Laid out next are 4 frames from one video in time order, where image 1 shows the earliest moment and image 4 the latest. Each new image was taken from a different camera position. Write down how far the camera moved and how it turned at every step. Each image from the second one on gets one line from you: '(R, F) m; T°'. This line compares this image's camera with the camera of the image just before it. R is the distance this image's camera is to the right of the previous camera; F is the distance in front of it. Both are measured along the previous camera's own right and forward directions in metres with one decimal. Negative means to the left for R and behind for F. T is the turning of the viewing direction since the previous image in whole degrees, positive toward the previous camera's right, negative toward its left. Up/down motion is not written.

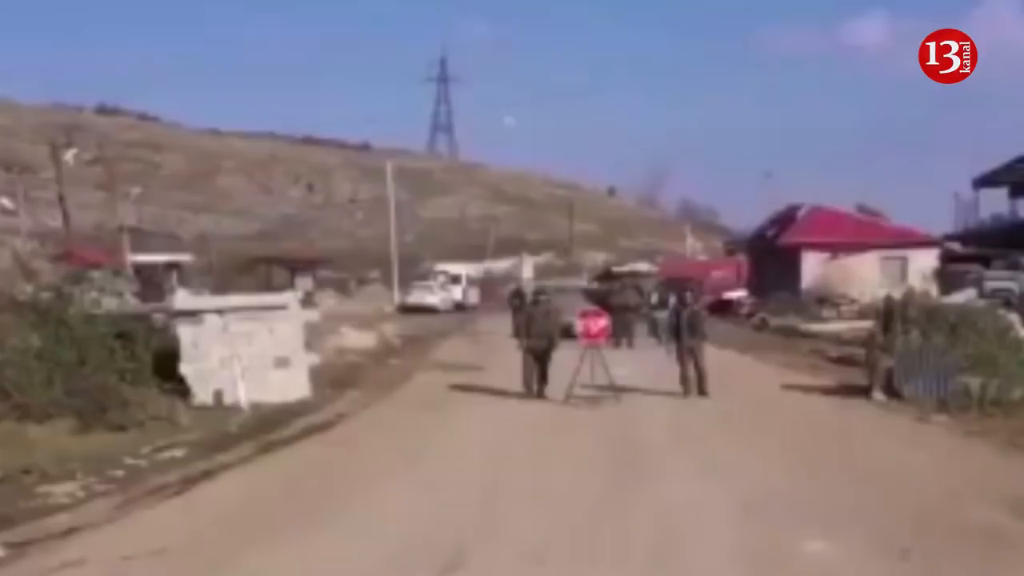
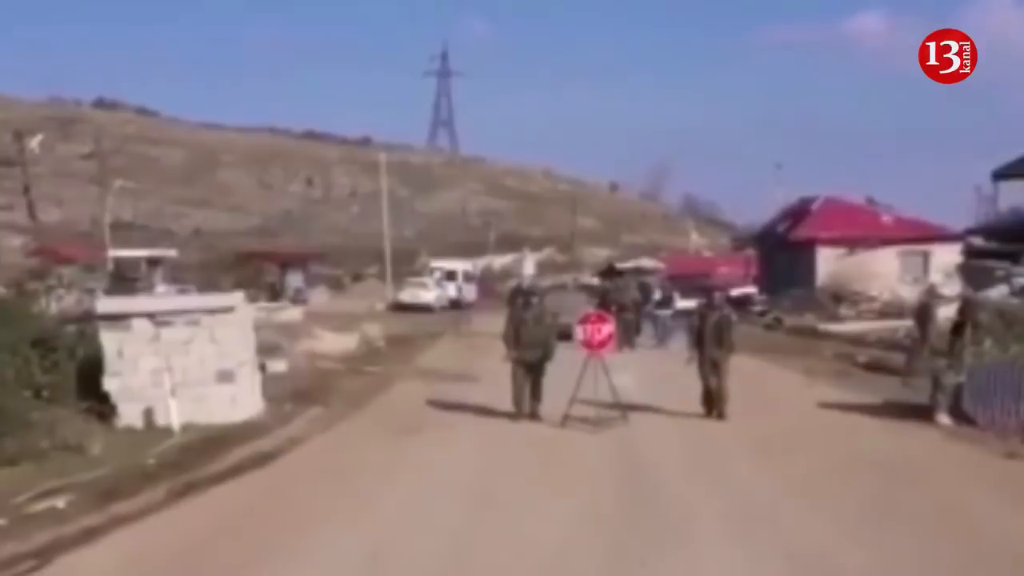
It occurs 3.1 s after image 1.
(+0.2, +4.0) m; 0°
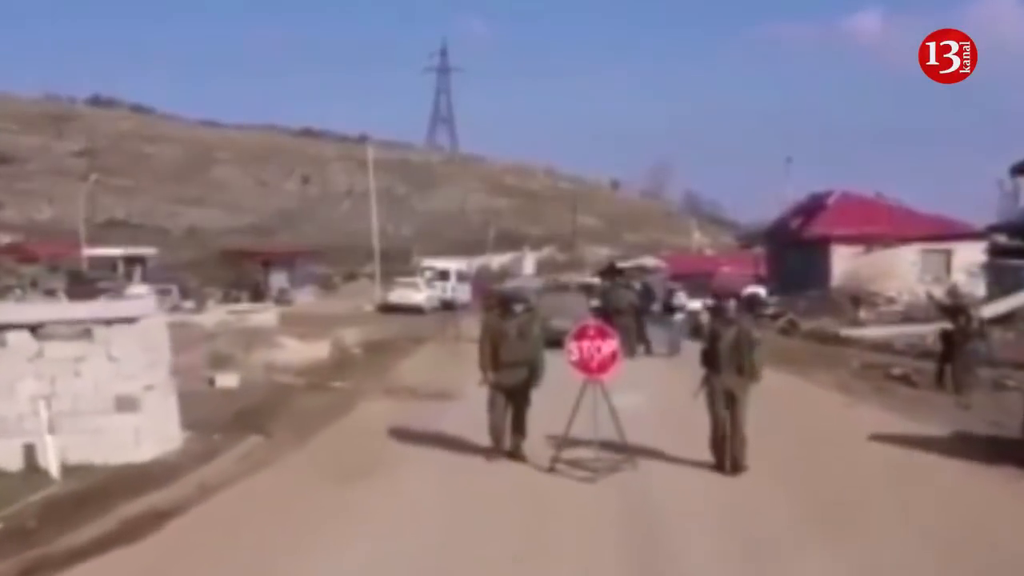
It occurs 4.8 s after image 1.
(+0.2, +4.4) m; 0°
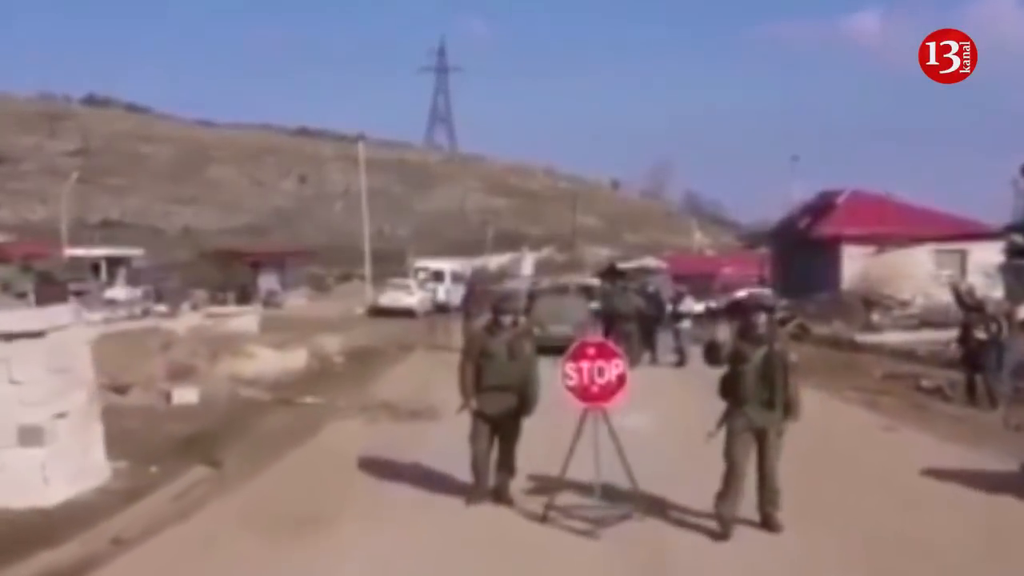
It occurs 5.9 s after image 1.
(+0.1, +2.8) m; 0°
